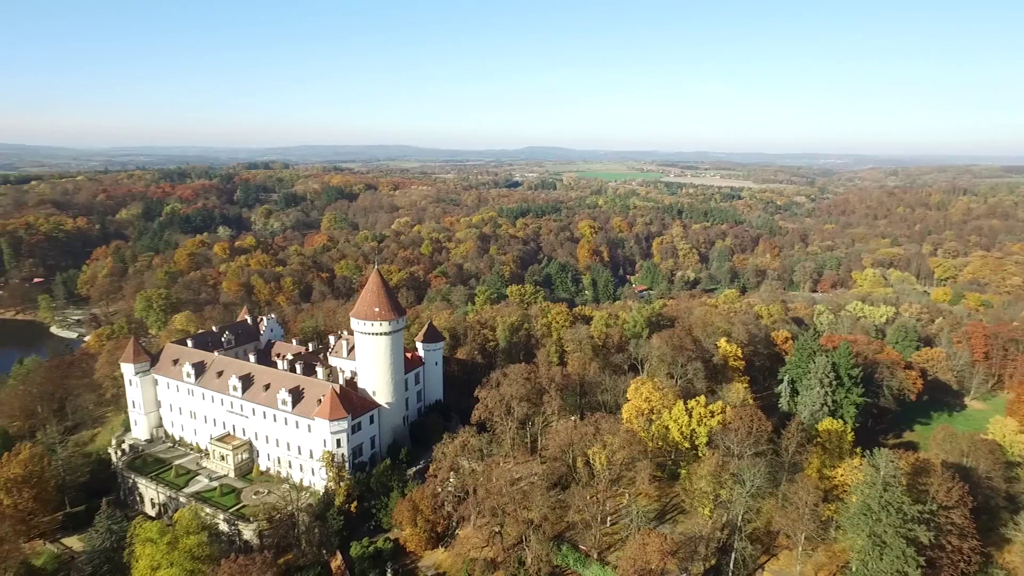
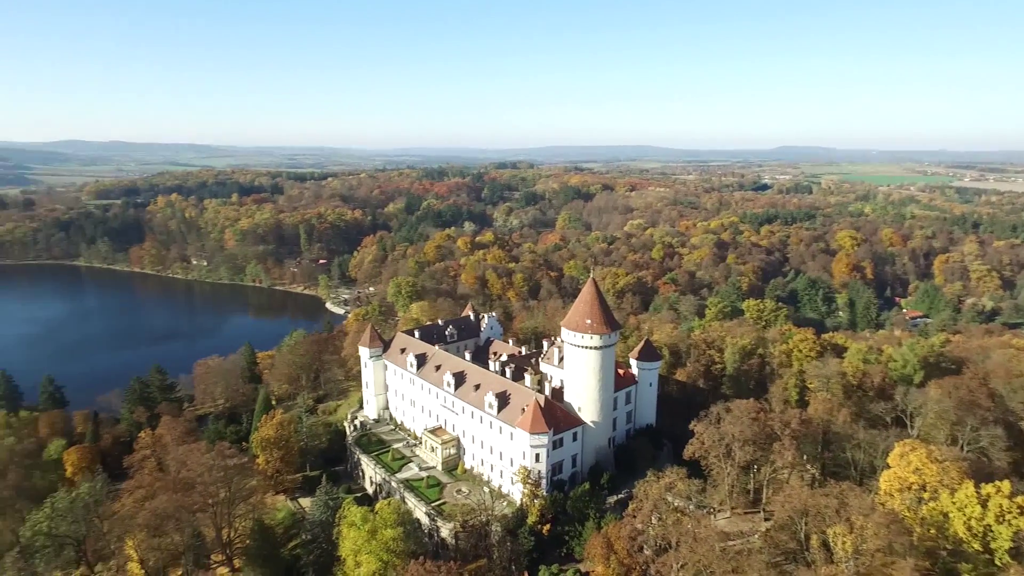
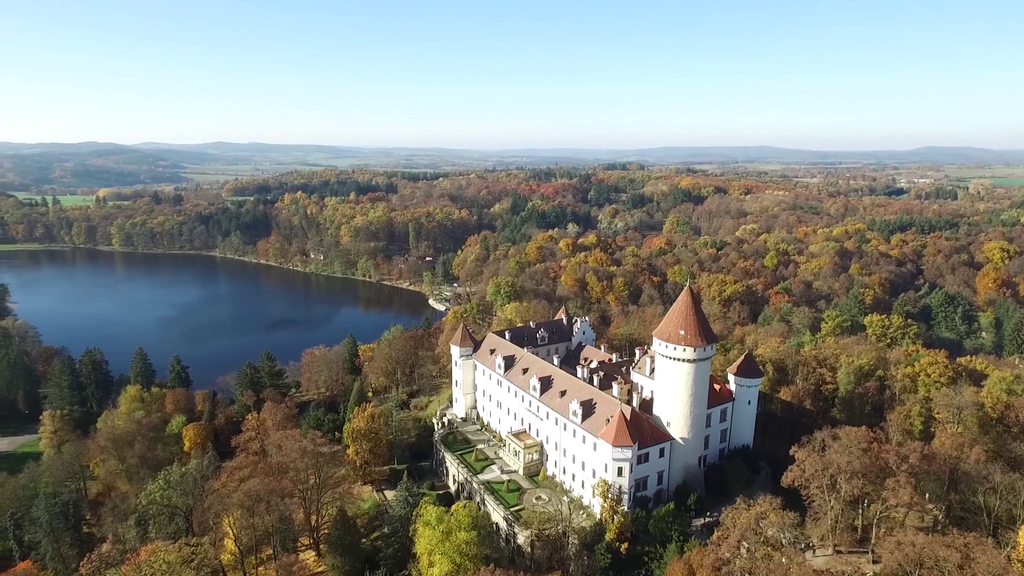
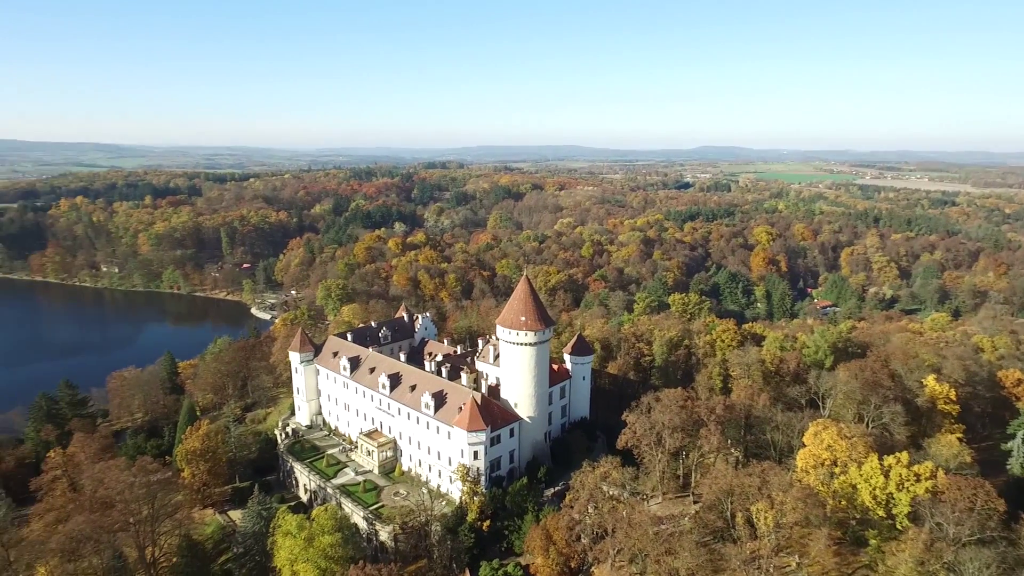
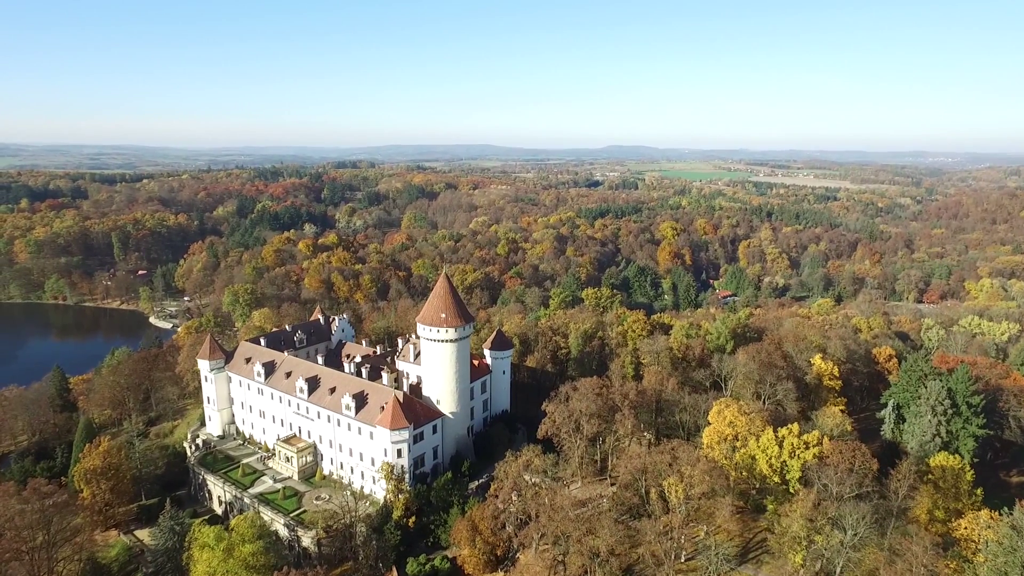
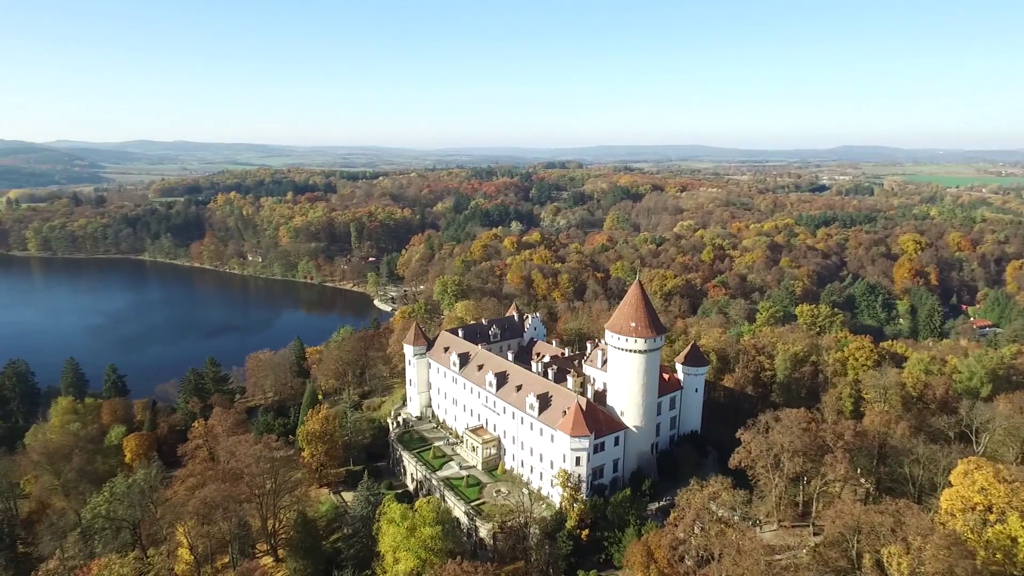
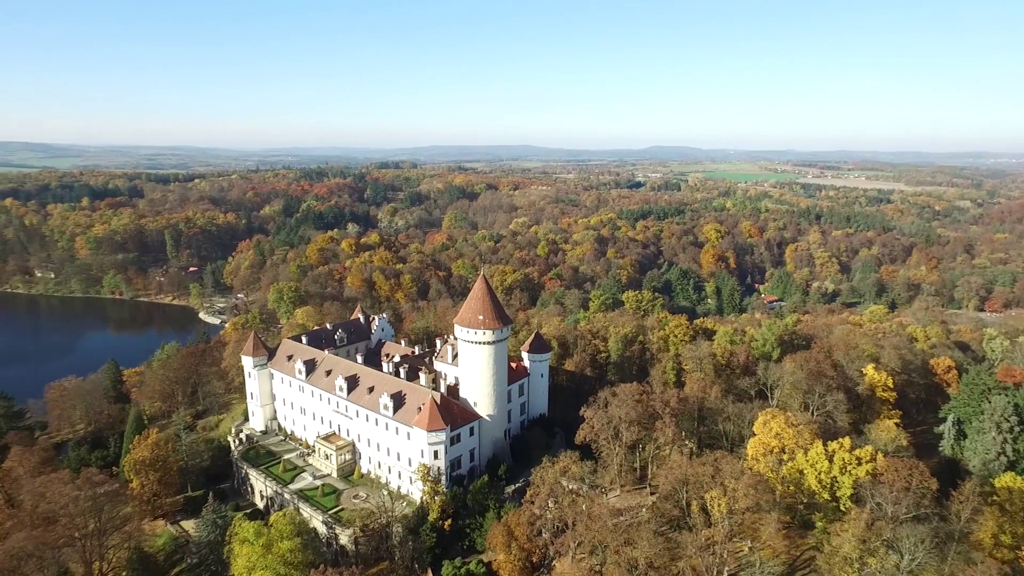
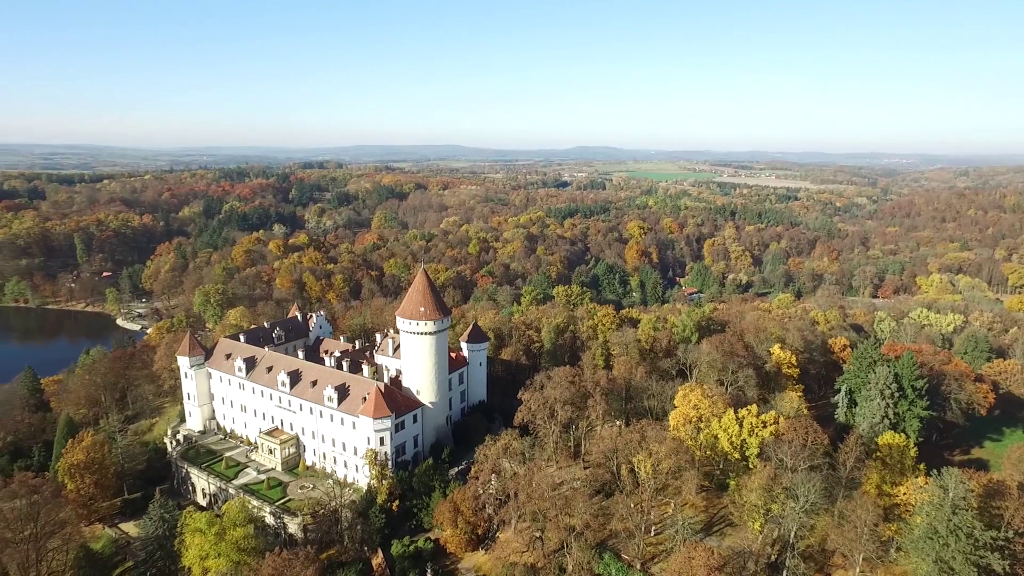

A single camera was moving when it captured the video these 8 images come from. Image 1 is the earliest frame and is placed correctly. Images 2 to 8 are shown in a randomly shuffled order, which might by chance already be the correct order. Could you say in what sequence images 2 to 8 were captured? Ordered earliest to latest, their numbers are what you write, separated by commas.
8, 5, 7, 4, 2, 6, 3
